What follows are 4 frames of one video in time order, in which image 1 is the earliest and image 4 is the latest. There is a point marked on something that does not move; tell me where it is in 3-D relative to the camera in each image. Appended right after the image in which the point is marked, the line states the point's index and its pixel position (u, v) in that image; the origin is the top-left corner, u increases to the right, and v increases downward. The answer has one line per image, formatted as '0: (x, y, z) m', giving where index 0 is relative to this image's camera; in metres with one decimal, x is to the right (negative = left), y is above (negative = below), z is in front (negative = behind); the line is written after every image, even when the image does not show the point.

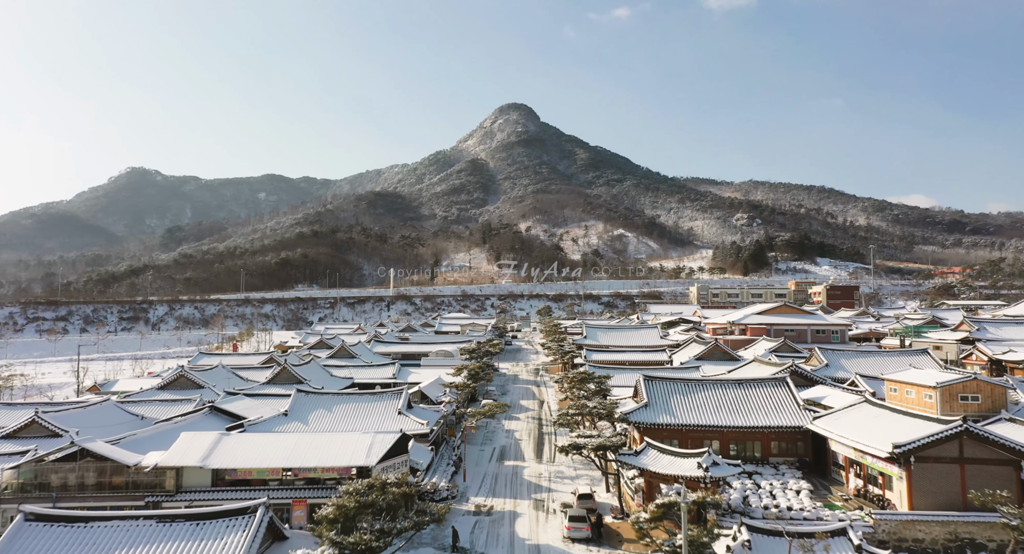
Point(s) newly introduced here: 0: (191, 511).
0: (-6.0, -4.4, +10.8) m
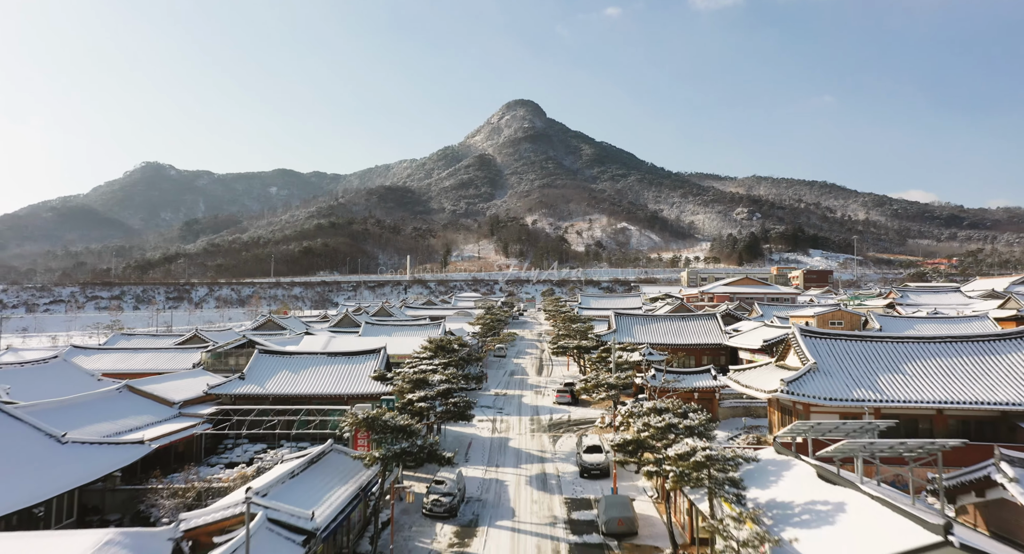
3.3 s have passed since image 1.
0: (-5.7, -2.6, +20.1) m
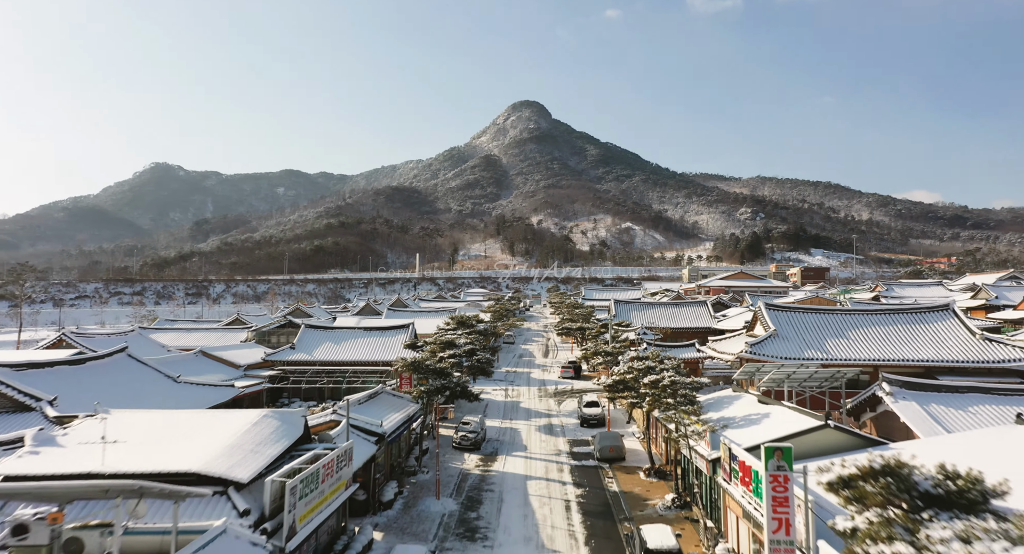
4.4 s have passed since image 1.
0: (-5.3, -2.0, +23.4) m
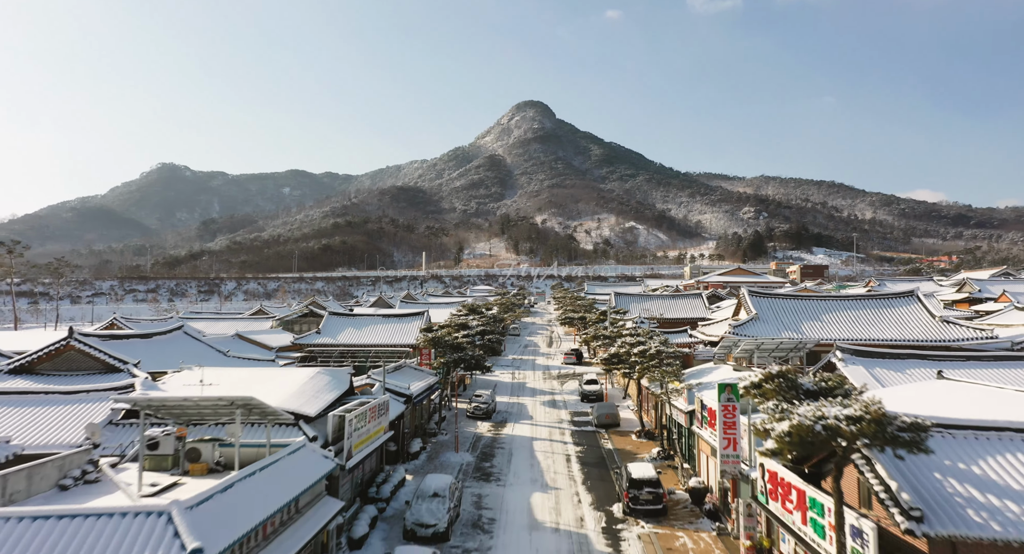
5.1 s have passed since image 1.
0: (-5.0, -1.6, +25.6) m
